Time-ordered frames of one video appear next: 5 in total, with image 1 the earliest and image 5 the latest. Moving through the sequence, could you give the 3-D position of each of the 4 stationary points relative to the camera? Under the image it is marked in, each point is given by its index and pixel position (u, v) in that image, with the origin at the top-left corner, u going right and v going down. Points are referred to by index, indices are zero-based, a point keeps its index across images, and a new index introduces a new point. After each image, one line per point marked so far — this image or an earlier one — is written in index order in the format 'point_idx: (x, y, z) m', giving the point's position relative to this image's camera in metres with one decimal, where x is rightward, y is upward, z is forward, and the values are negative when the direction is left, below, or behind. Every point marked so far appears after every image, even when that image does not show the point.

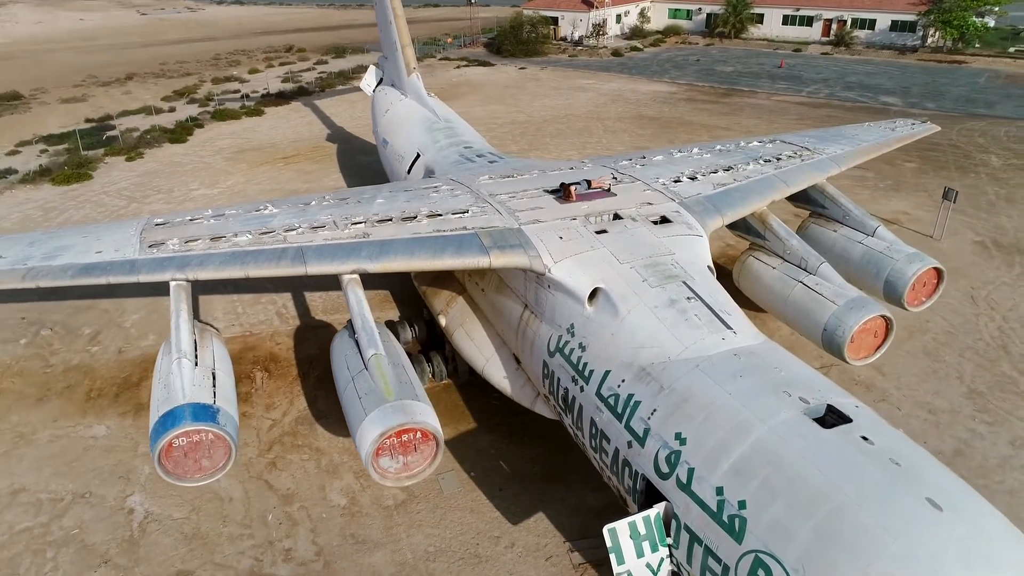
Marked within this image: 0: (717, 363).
0: (+1.9, -0.7, +5.5) m
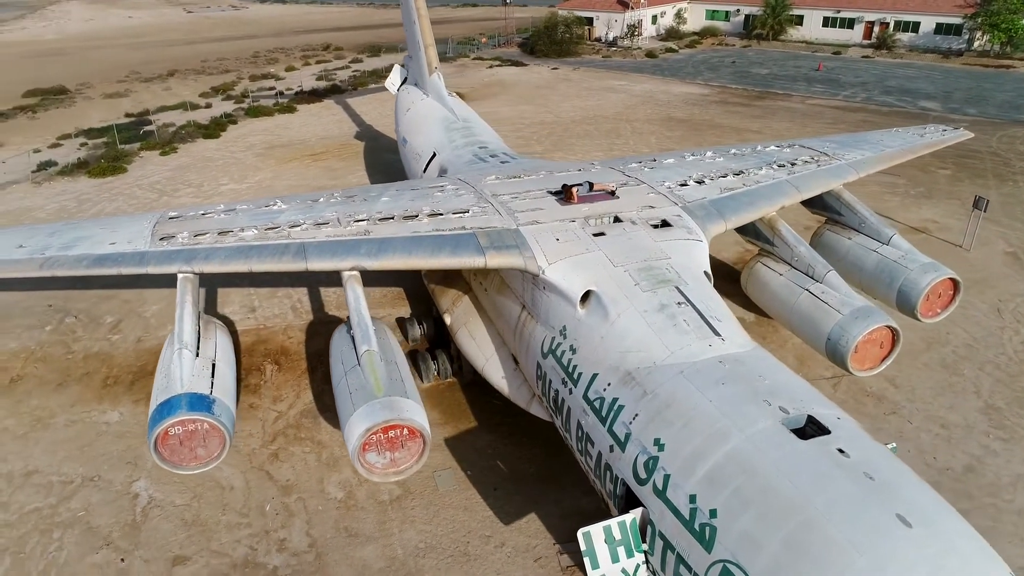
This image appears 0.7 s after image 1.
0: (+1.7, -0.7, +5.4) m
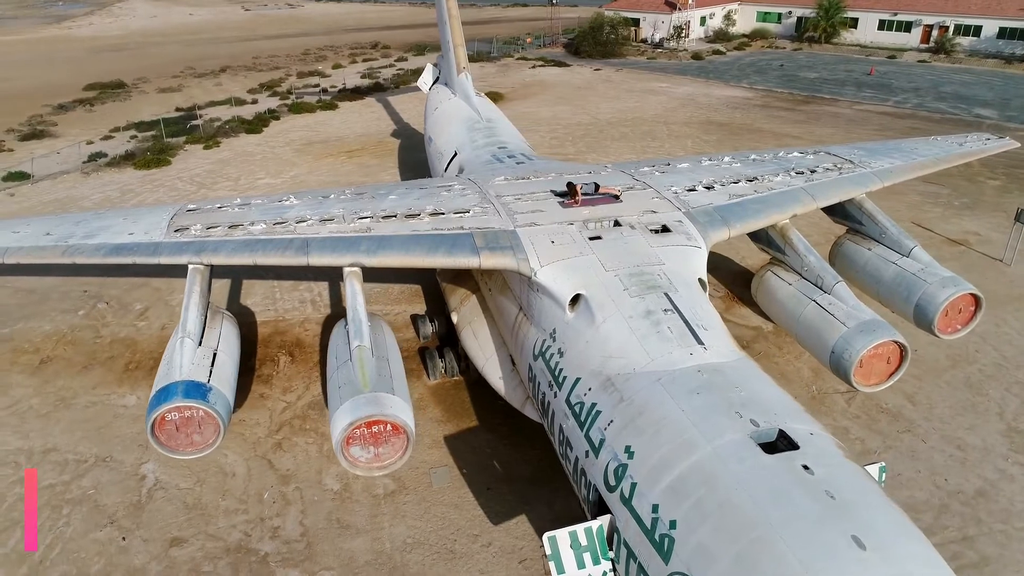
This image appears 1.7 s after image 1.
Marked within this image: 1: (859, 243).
0: (+1.5, -0.8, +5.3) m
1: (+6.5, +0.8, +11.1) m
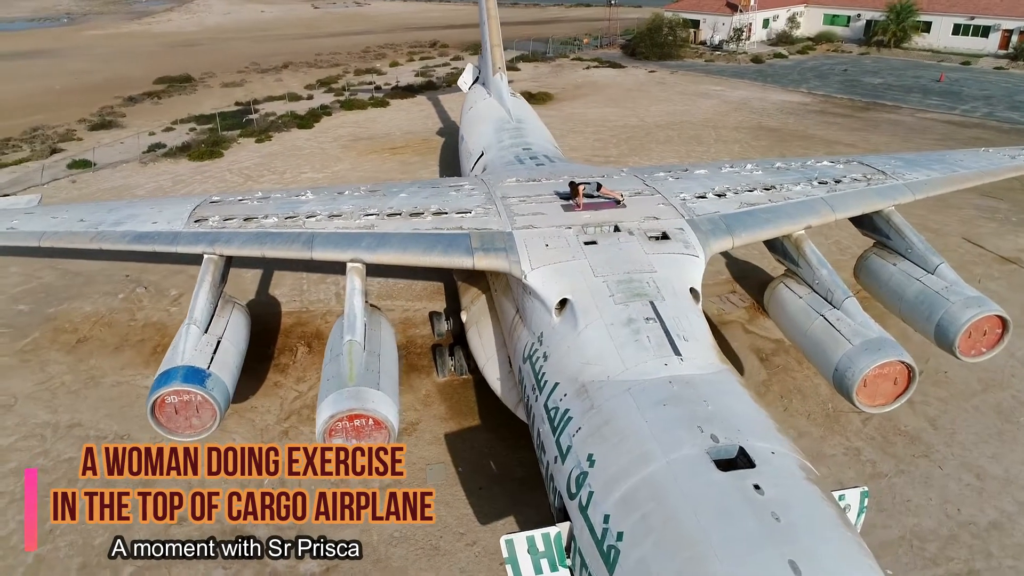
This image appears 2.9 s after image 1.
0: (+1.2, -0.9, +5.2) m
1: (+6.6, +0.5, +10.6) m
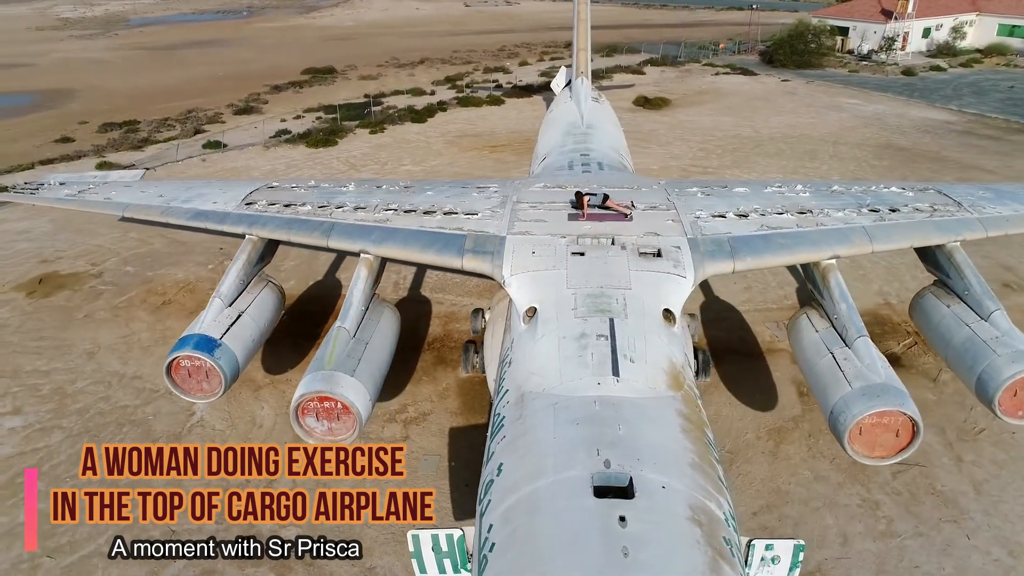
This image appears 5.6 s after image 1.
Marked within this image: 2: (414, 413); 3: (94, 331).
0: (+0.5, -1.0, +5.2) m
1: (+6.9, -0.2, +9.6) m
2: (-1.8, -2.3, +11.1) m
3: (-10.1, -1.0, +14.4) m
